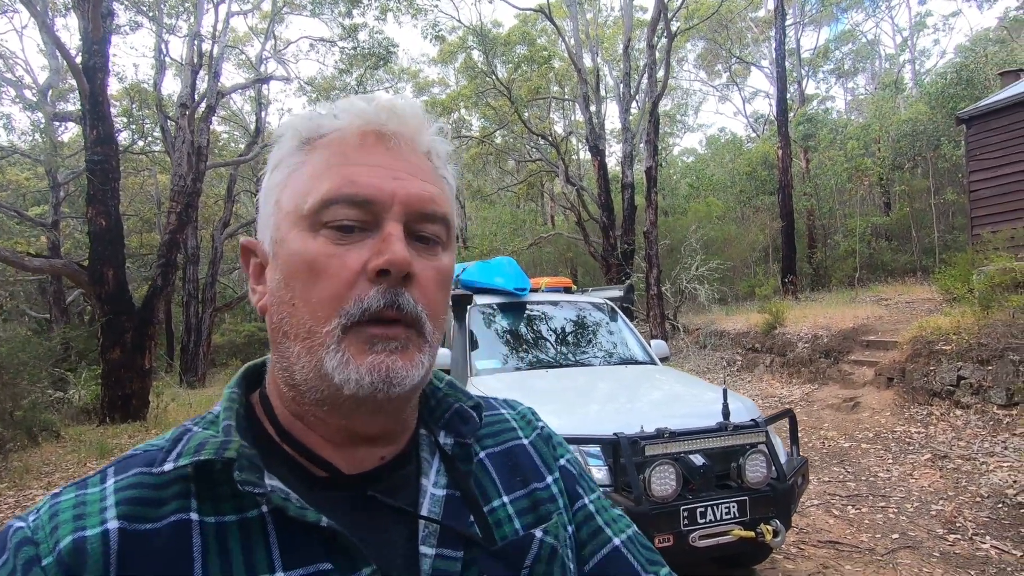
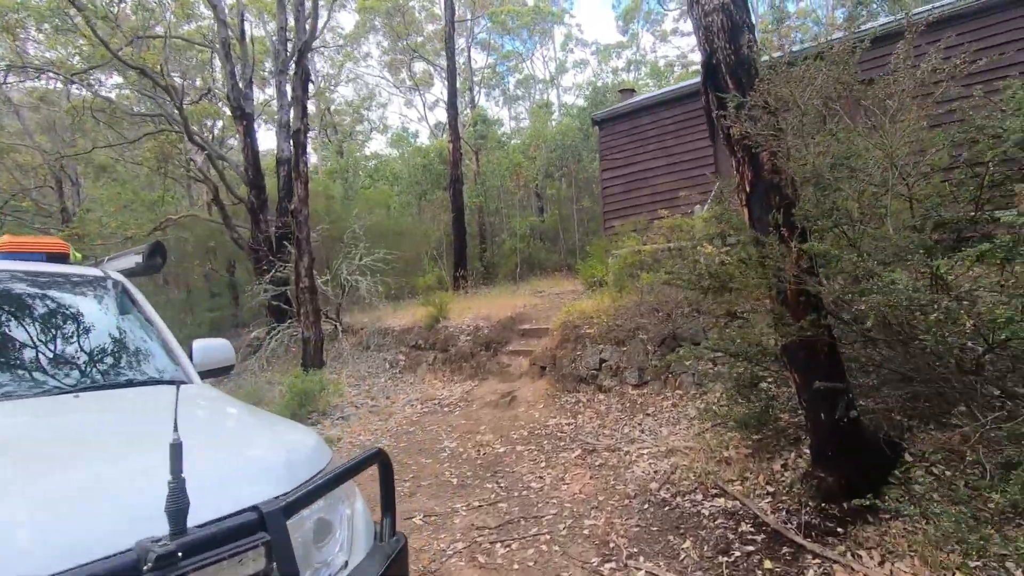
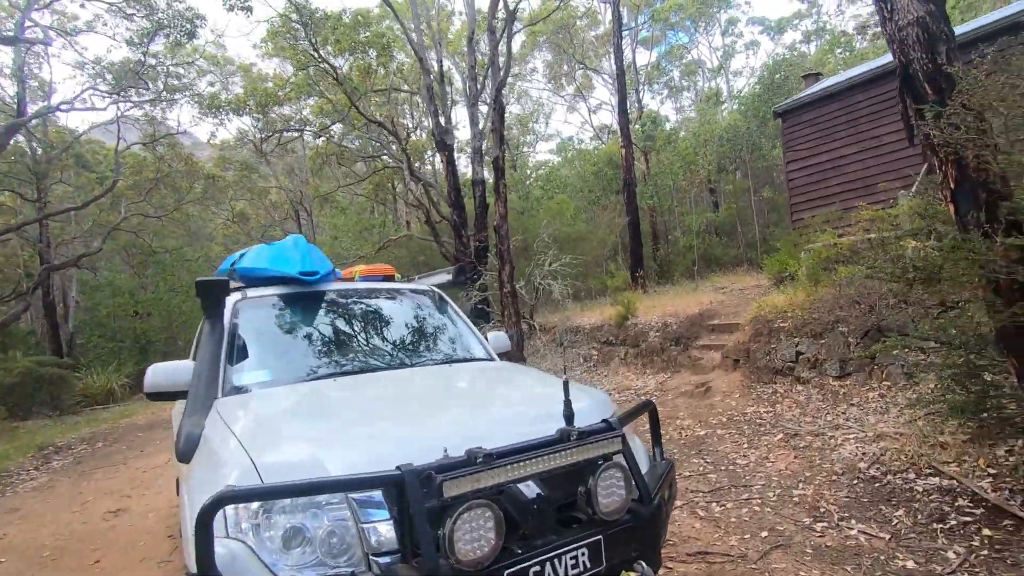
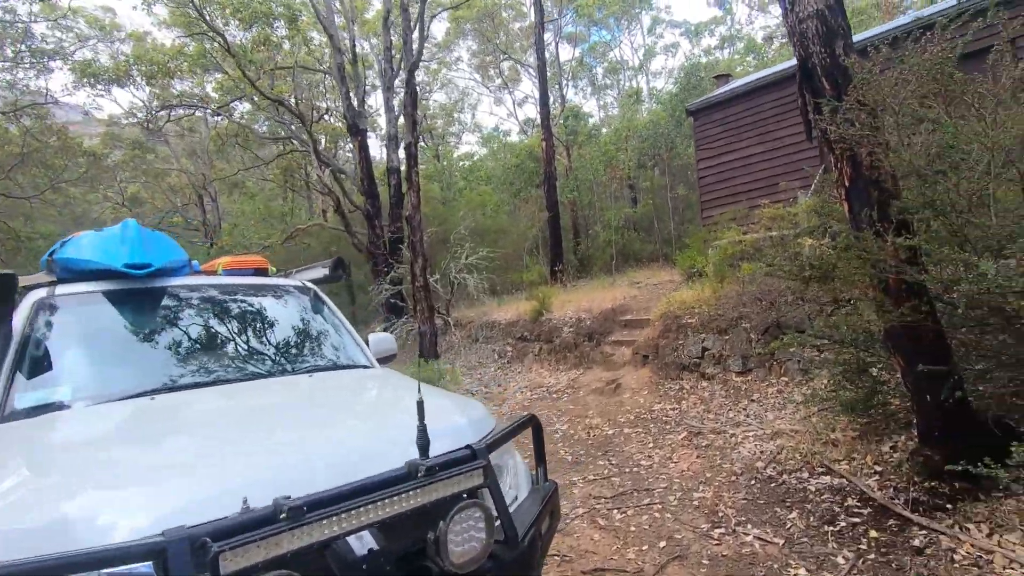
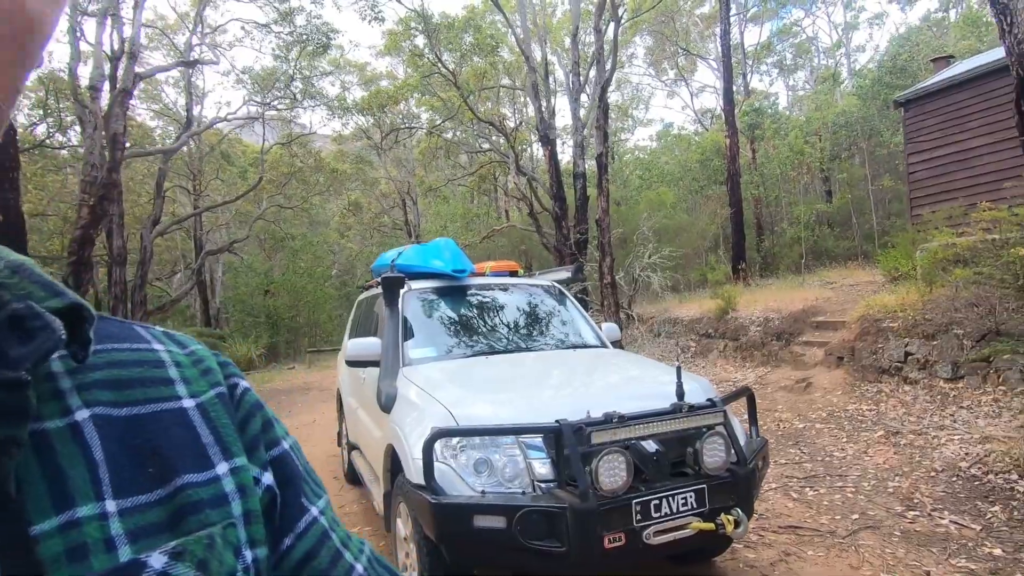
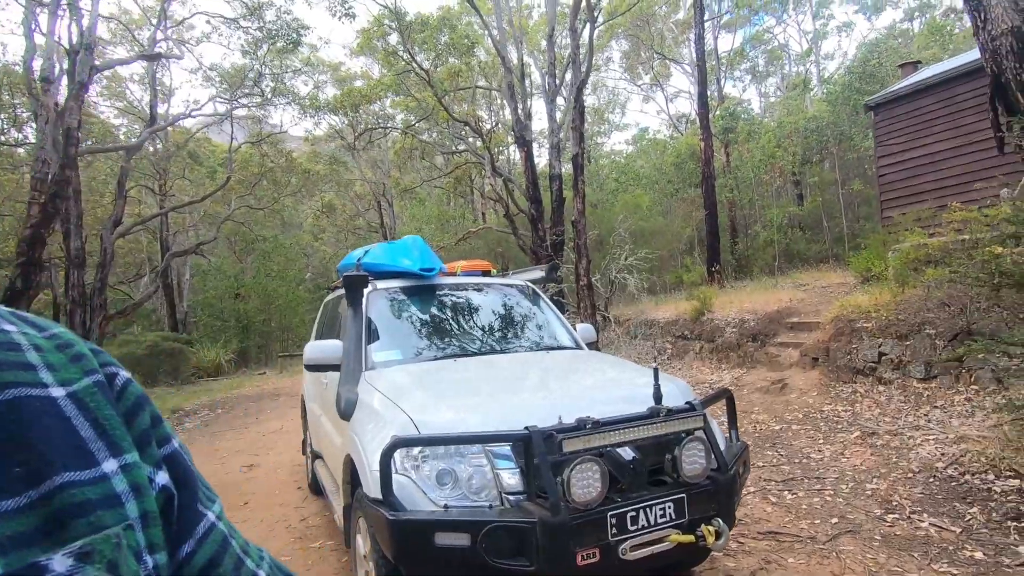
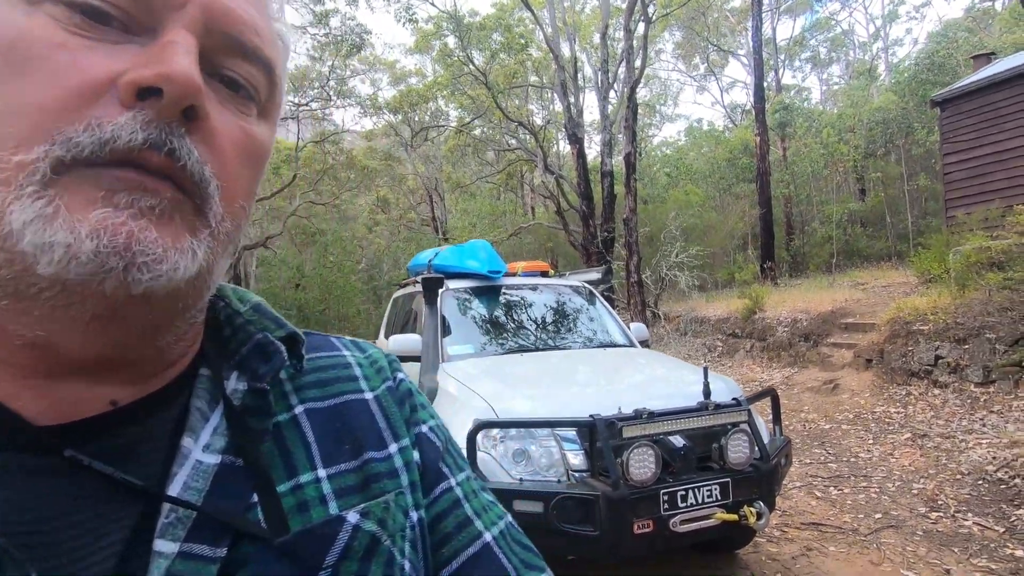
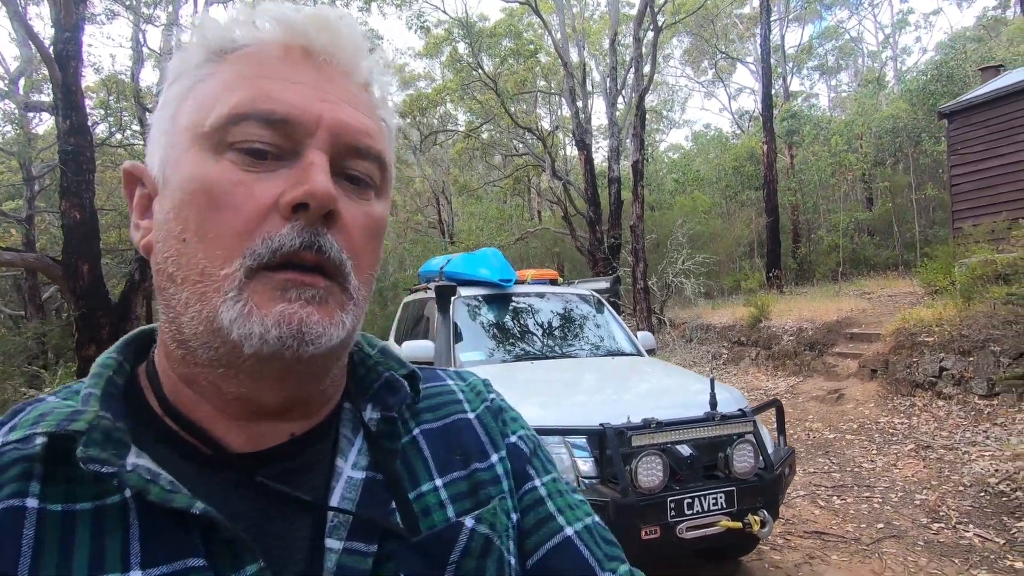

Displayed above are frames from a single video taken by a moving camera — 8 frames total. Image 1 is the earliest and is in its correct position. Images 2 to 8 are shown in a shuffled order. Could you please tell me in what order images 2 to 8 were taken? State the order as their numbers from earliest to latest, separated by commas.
8, 7, 5, 6, 3, 4, 2
